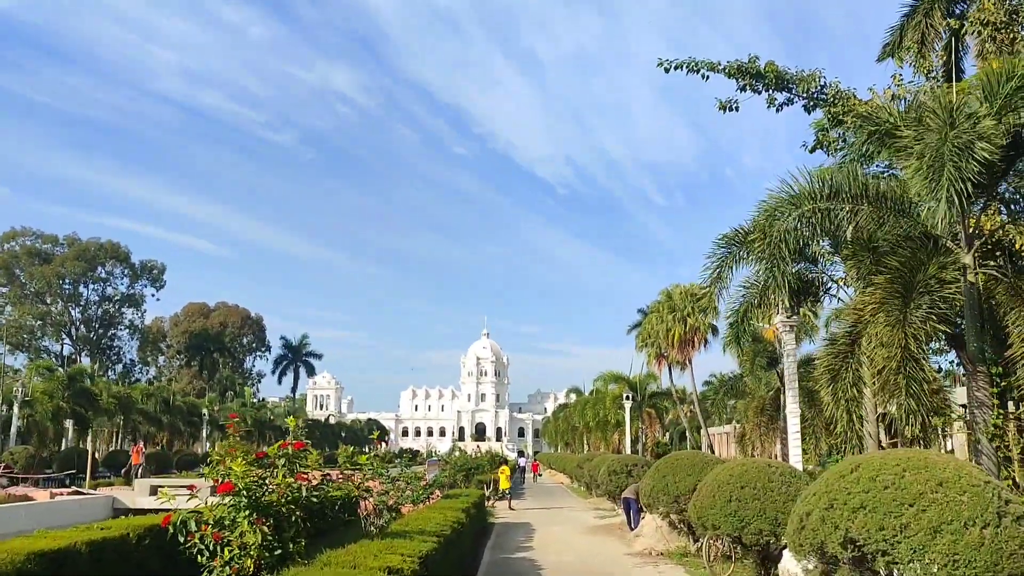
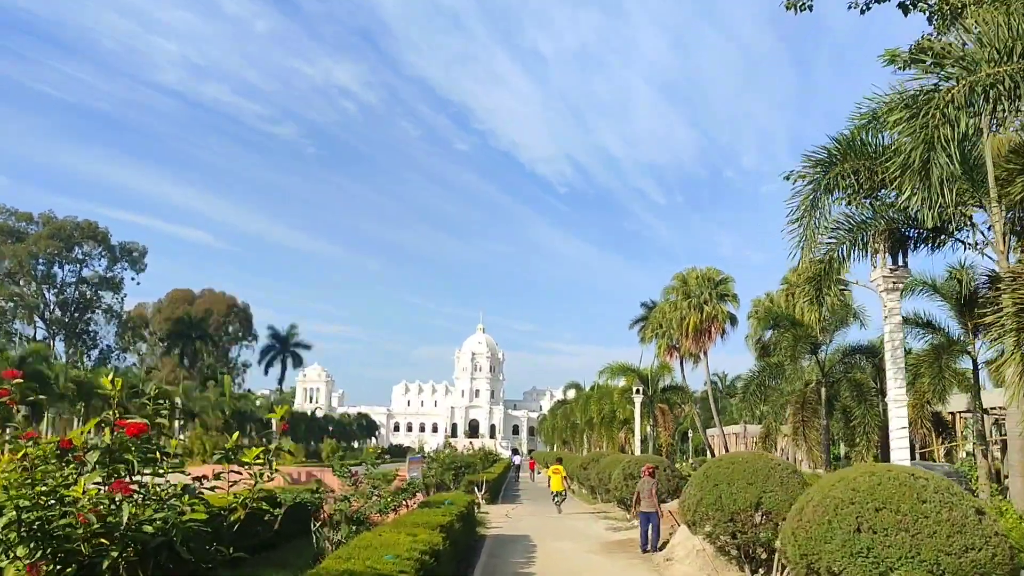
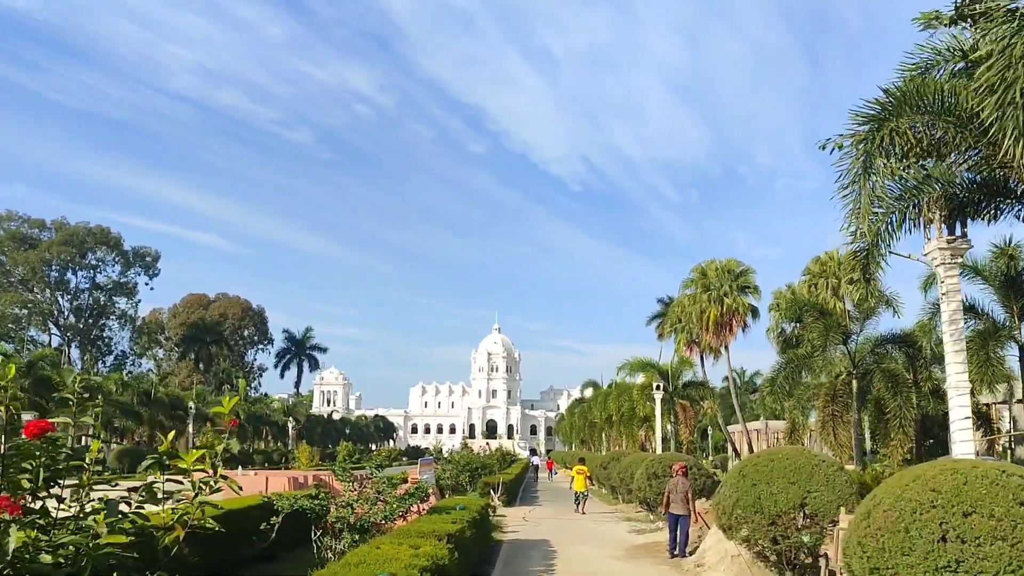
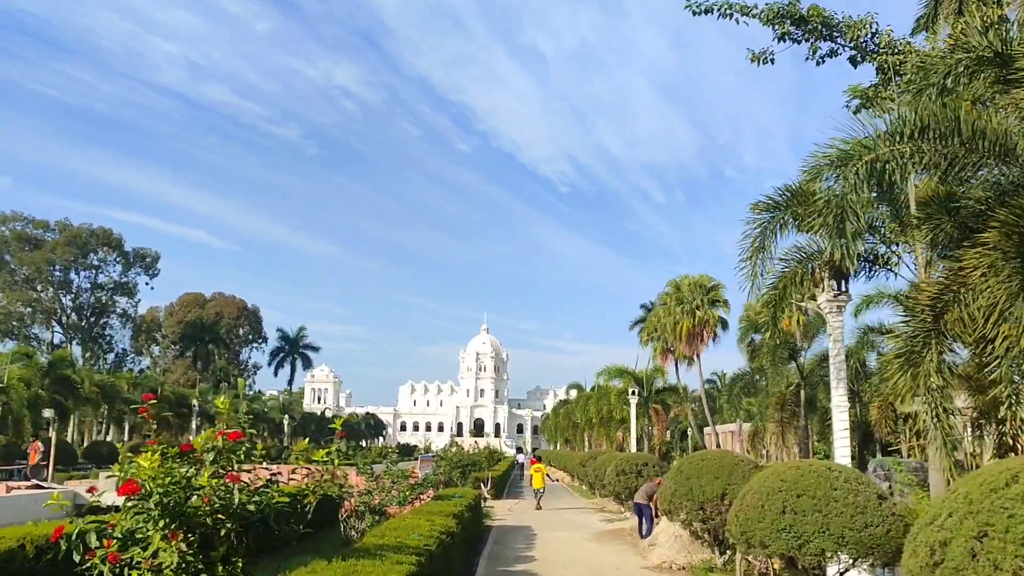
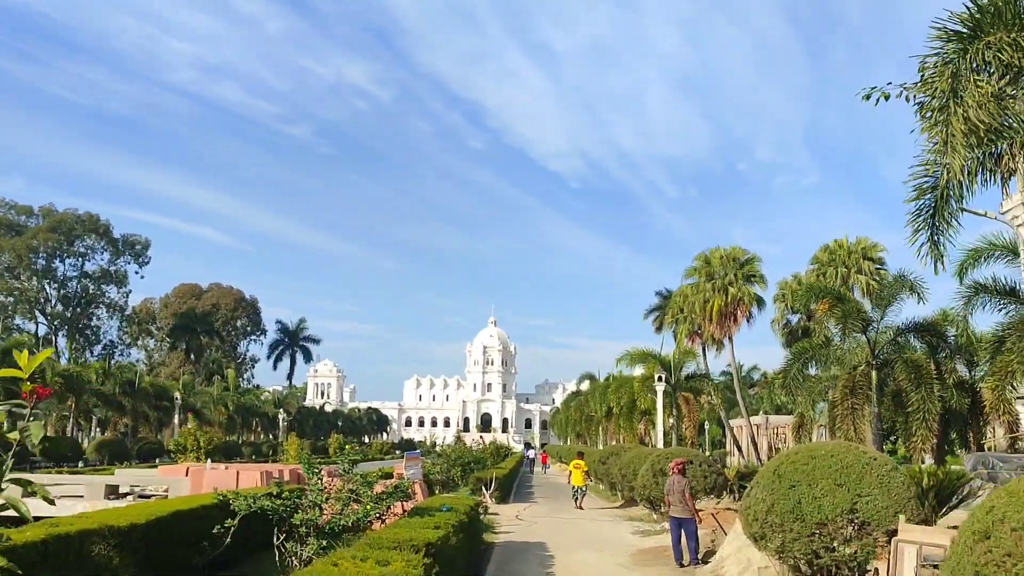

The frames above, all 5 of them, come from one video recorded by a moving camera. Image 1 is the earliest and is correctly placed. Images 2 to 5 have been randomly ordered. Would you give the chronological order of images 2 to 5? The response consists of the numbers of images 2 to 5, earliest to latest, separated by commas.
4, 2, 3, 5
